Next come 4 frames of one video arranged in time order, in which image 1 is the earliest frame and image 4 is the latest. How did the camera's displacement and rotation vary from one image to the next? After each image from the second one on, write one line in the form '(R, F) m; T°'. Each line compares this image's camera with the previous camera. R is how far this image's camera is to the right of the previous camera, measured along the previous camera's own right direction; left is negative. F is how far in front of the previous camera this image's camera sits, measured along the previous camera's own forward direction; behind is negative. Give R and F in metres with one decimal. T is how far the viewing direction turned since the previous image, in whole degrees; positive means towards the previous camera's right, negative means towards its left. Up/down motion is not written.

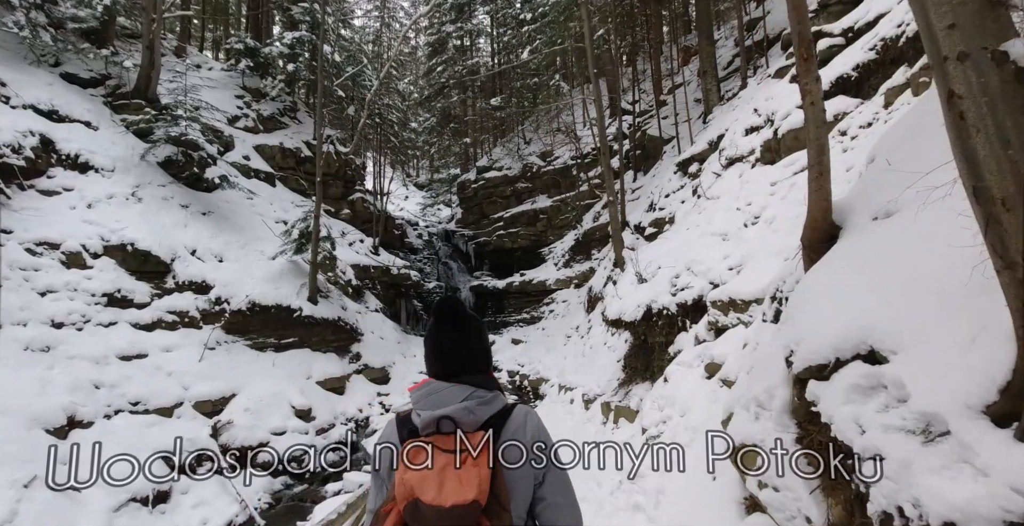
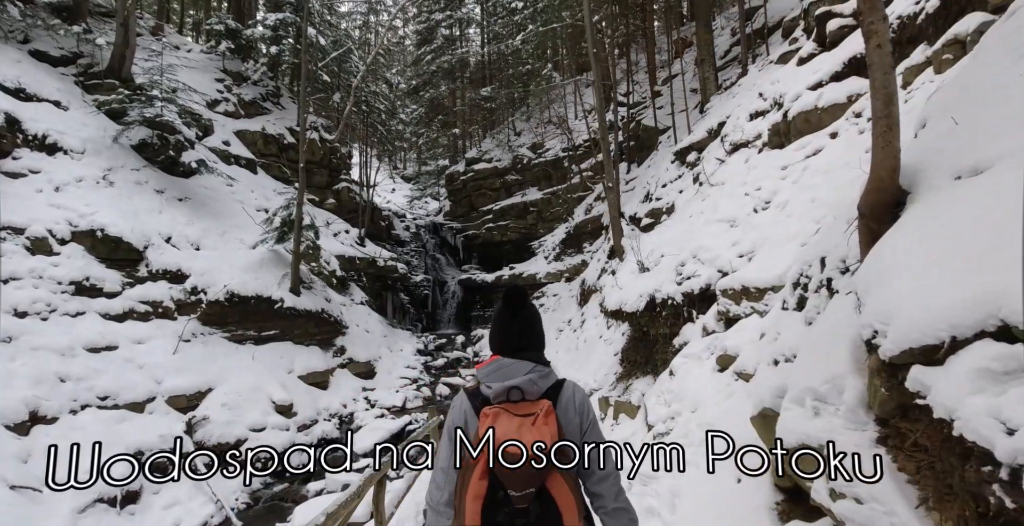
(-0.1, +0.4) m; +2°
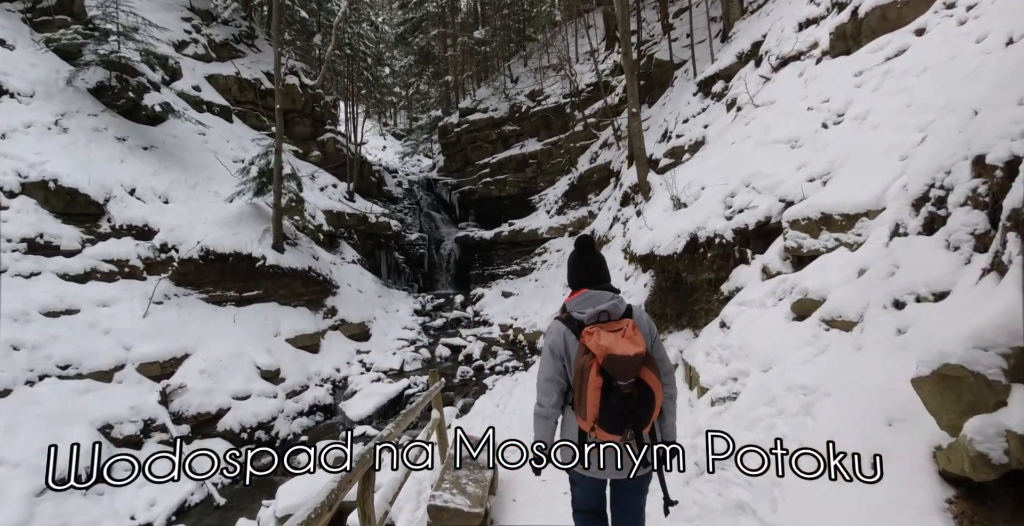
(-0.2, +1.0) m; +1°
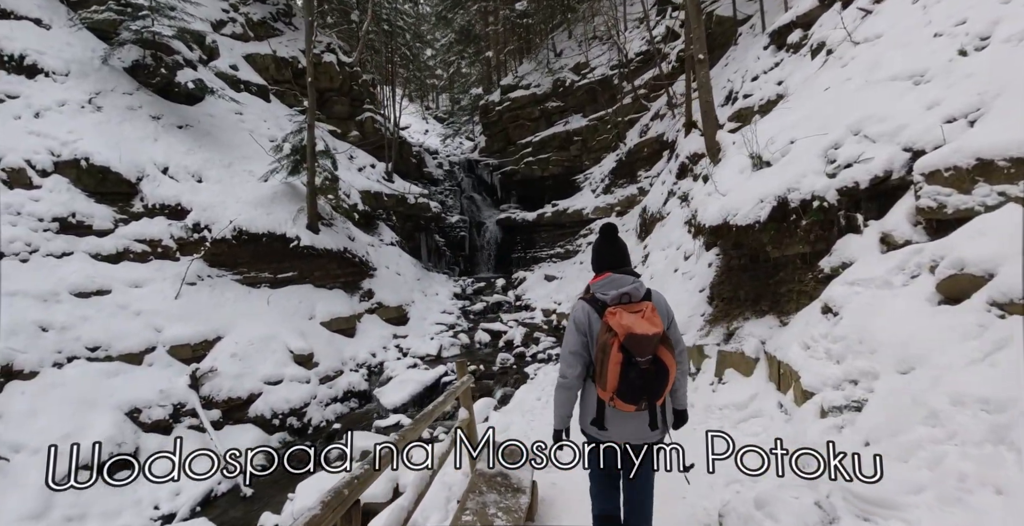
(0.0, +0.8) m; -5°
